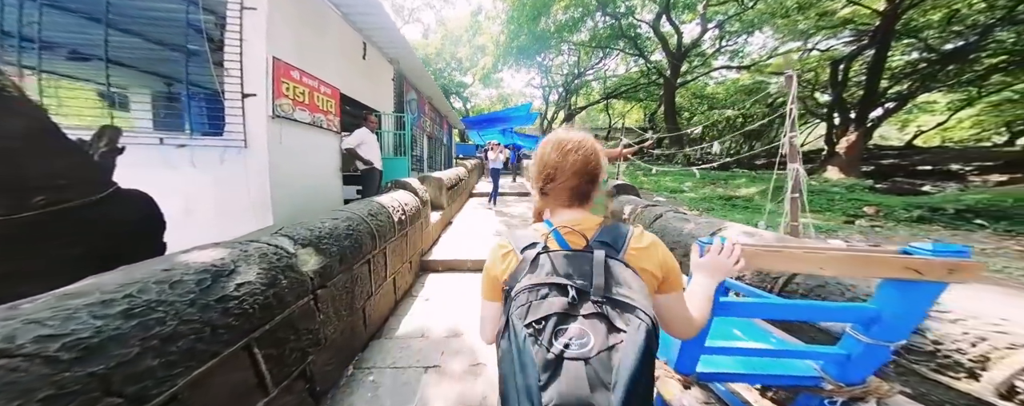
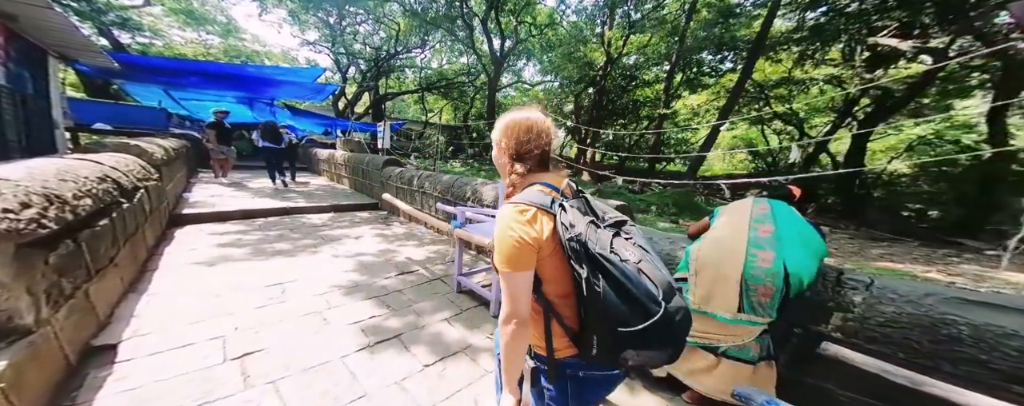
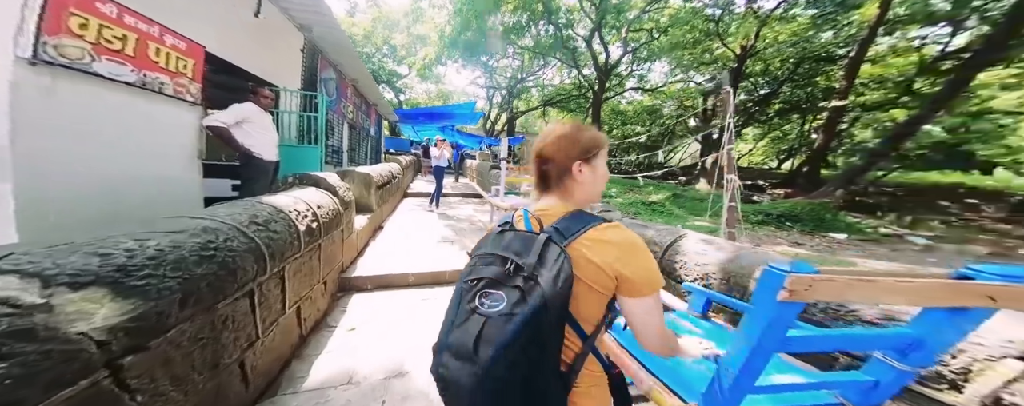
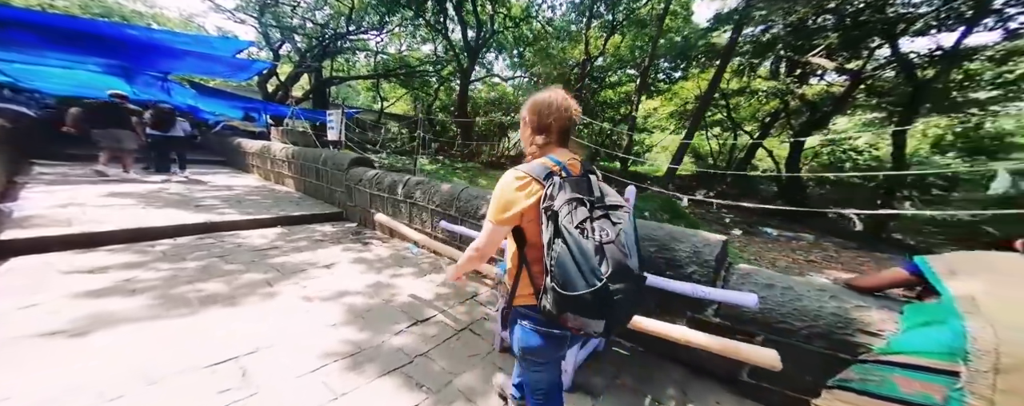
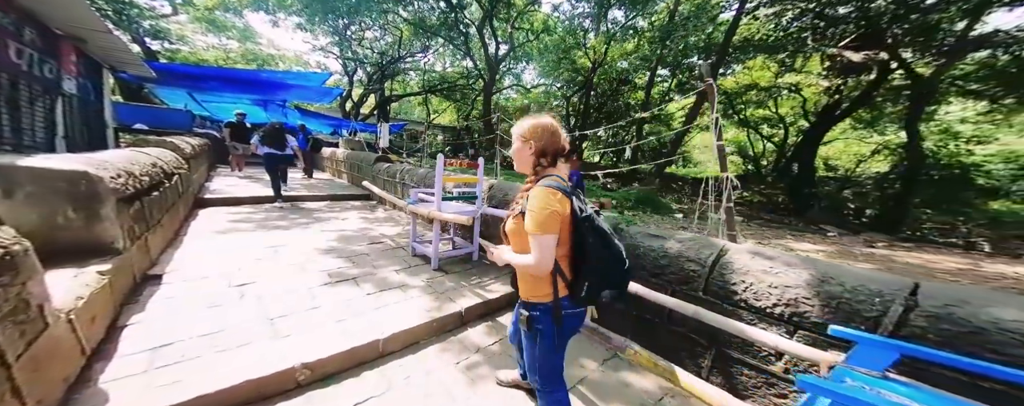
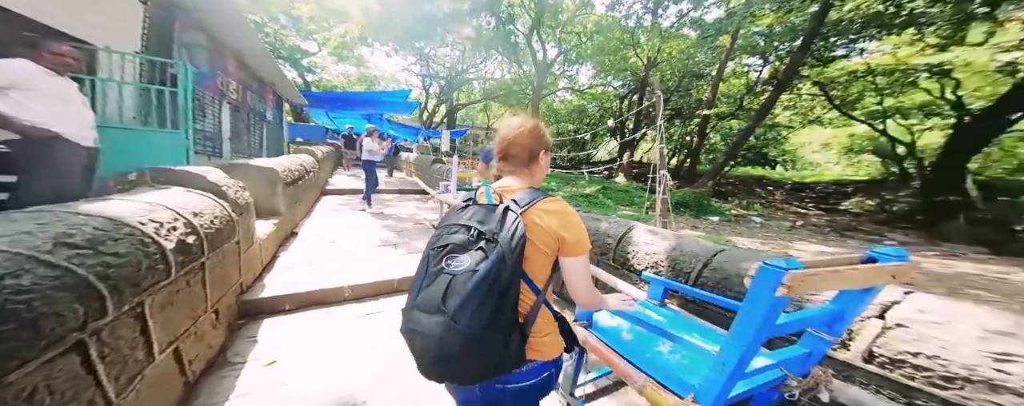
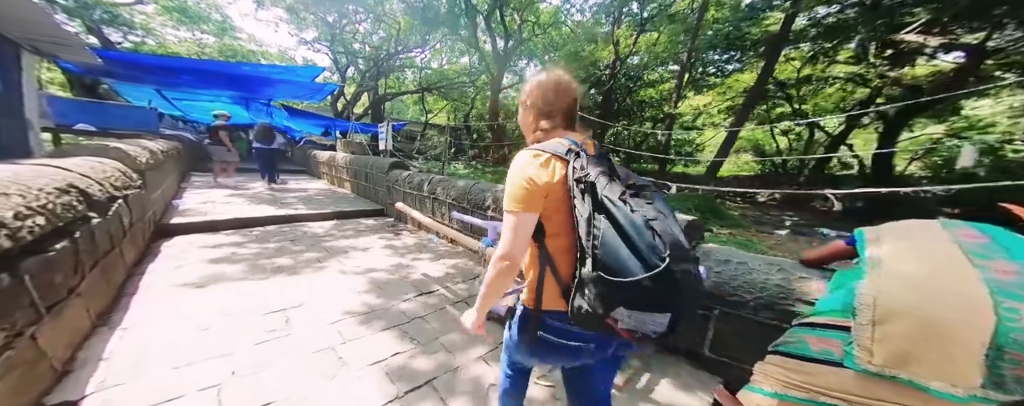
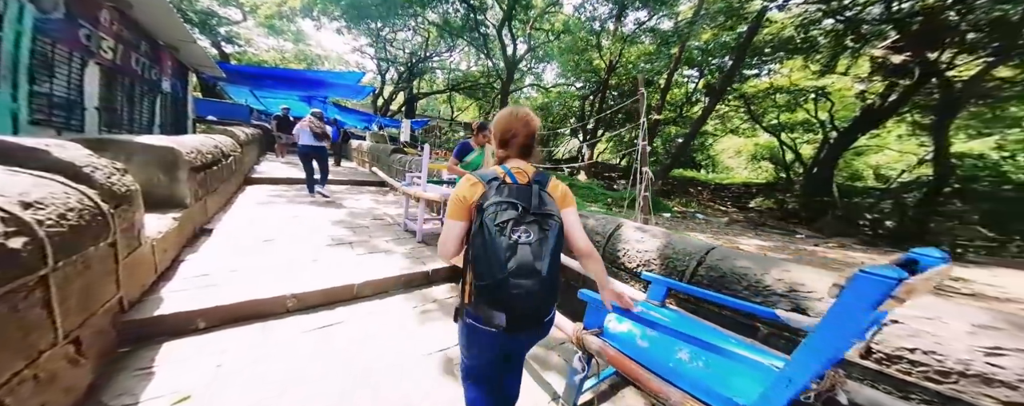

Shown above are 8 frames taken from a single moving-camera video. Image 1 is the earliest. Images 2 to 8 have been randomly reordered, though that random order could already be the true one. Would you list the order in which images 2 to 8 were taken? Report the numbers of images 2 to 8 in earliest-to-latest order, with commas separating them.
3, 6, 8, 5, 2, 7, 4
